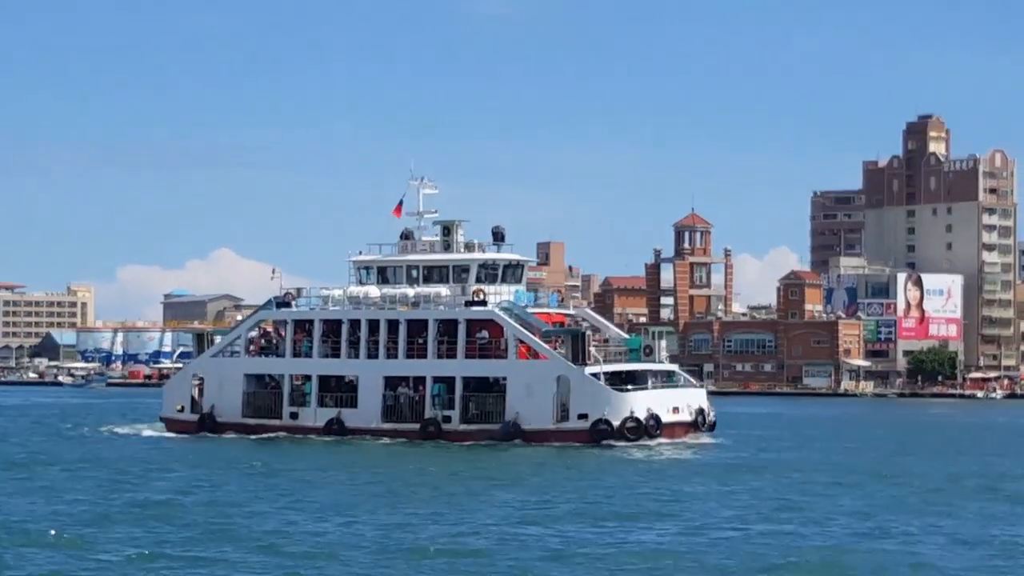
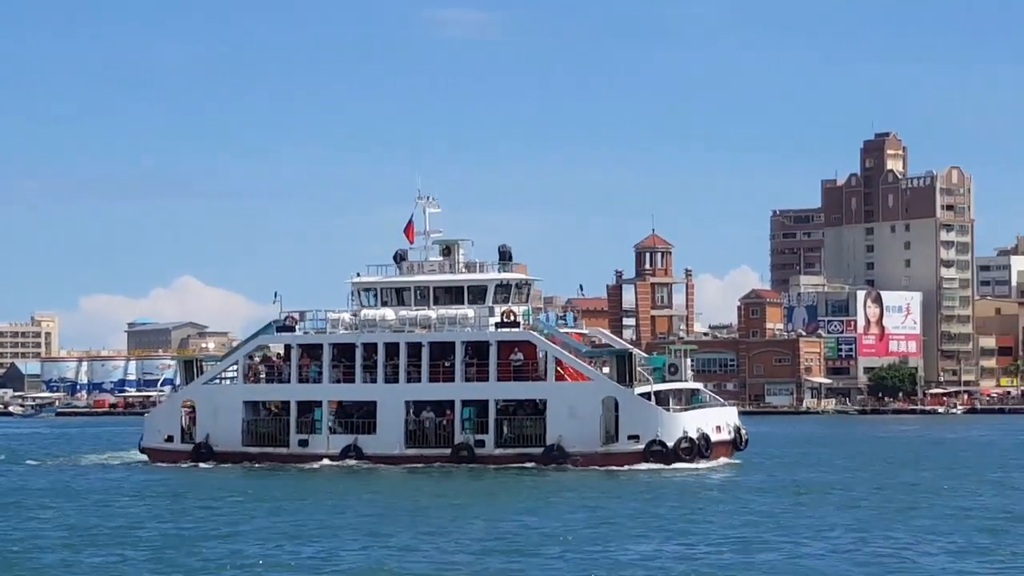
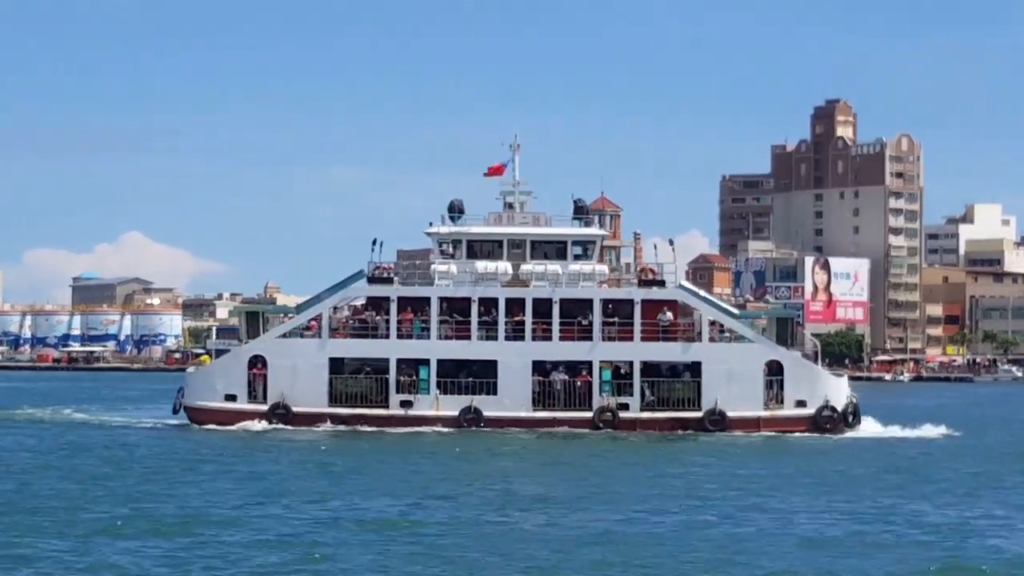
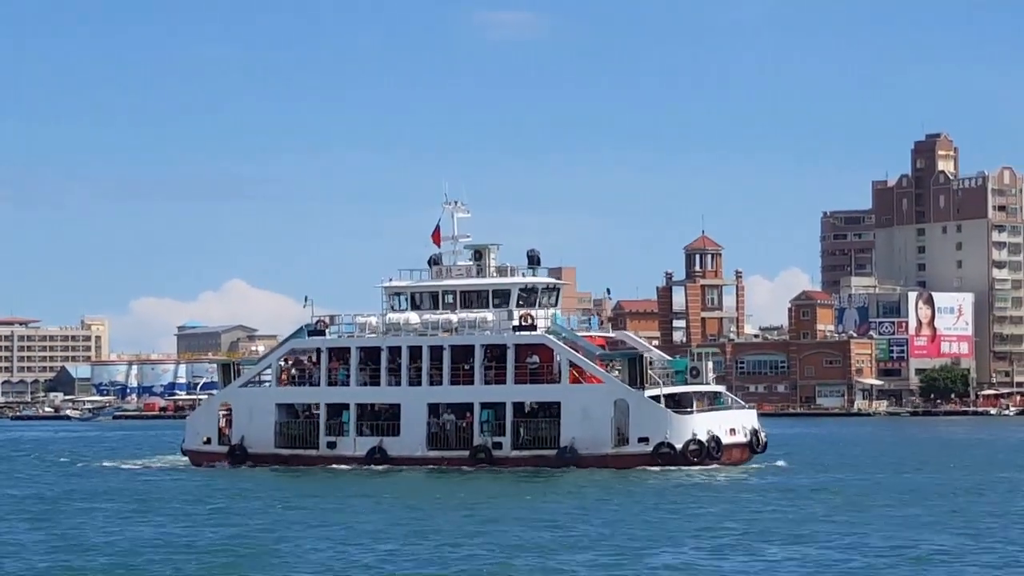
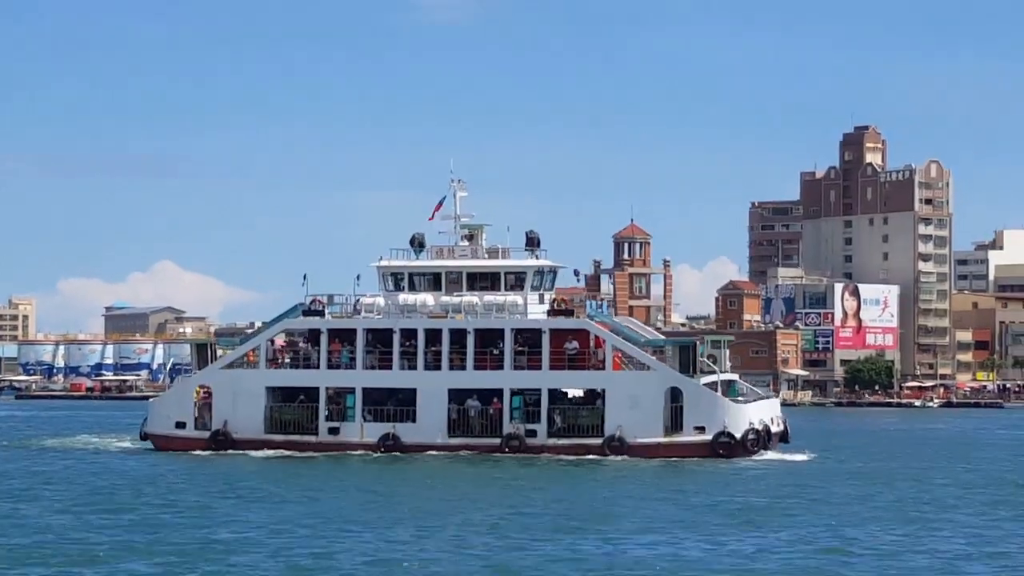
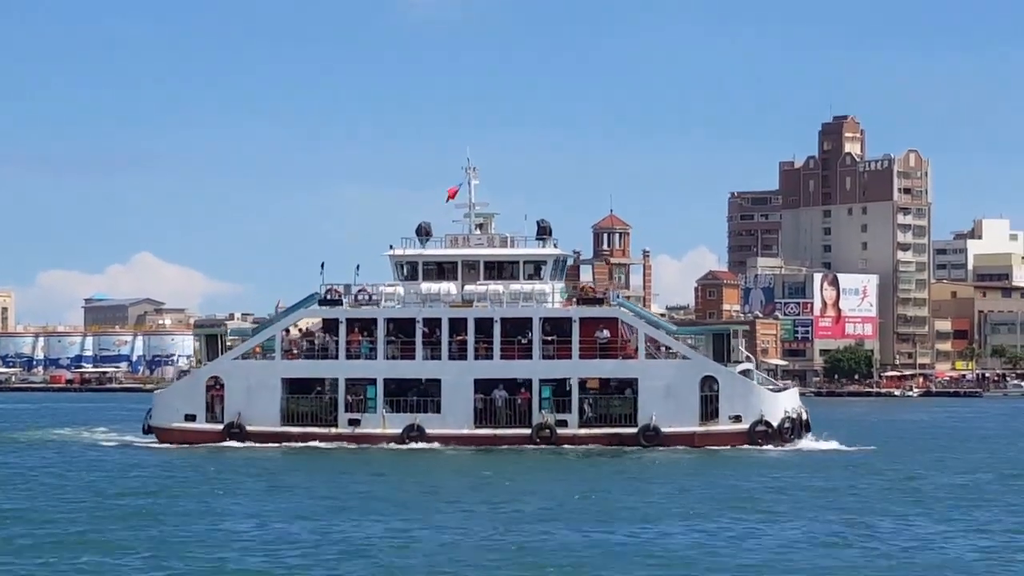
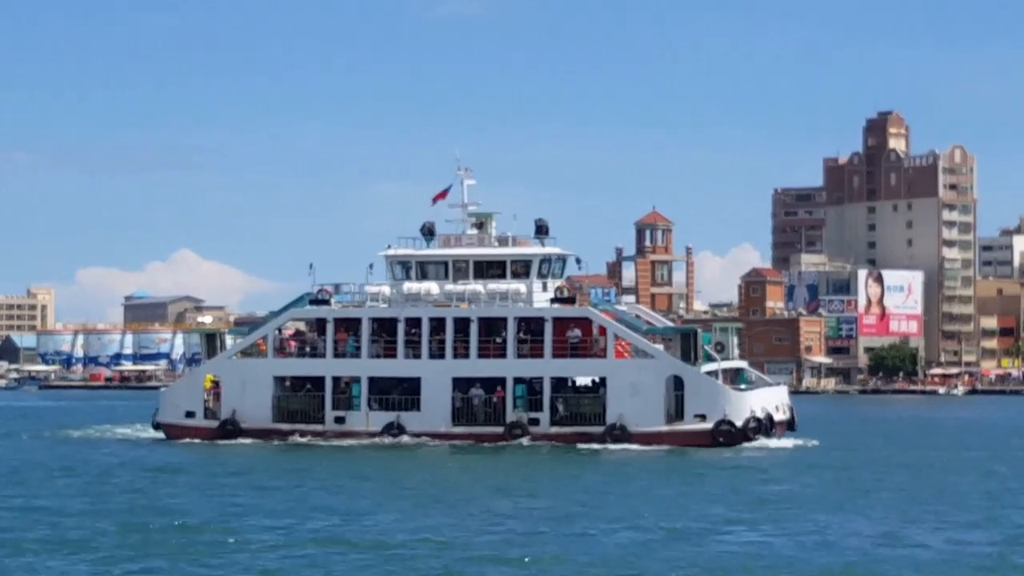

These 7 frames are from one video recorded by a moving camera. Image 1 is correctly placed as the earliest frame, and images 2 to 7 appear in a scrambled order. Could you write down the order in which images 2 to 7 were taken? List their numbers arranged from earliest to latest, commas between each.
4, 2, 7, 5, 6, 3
